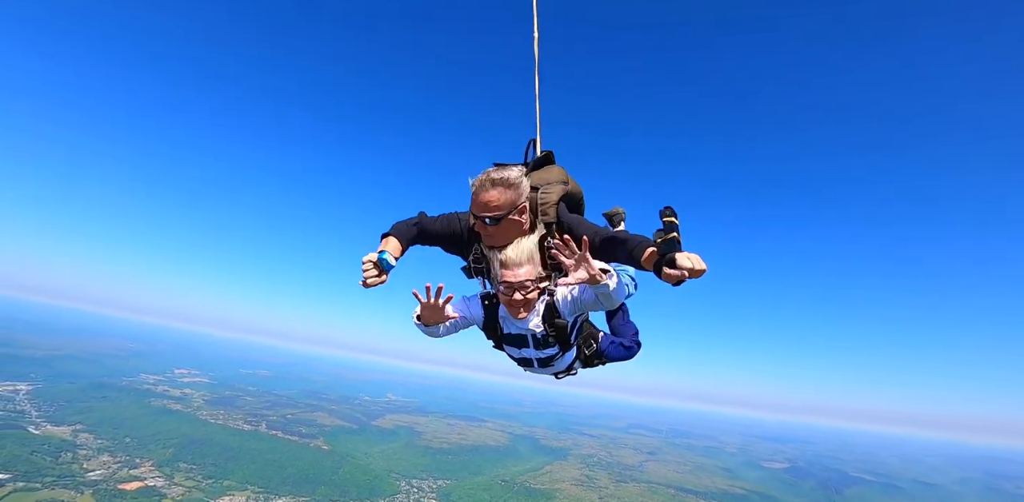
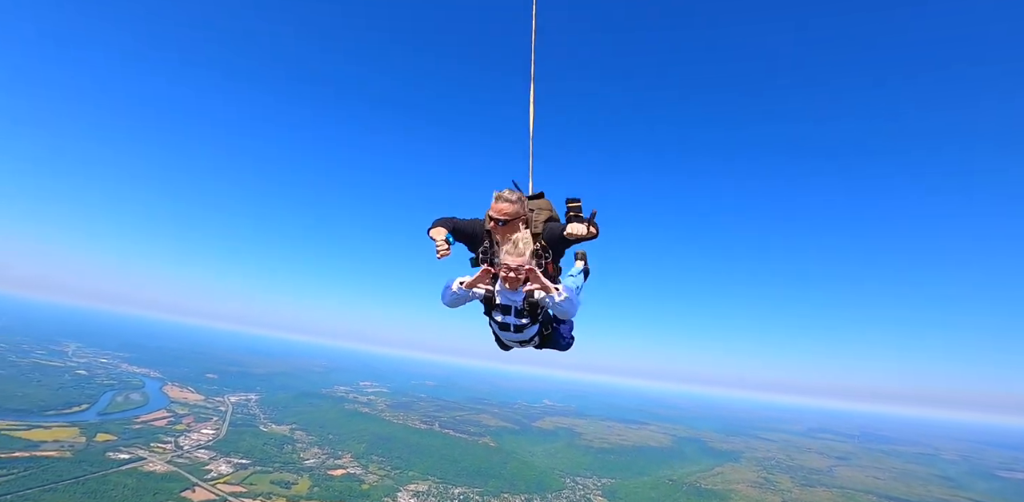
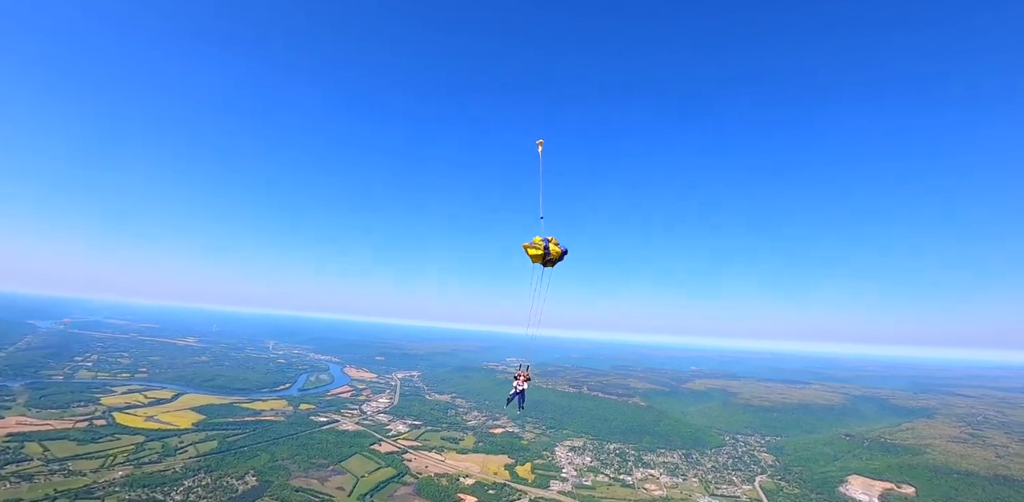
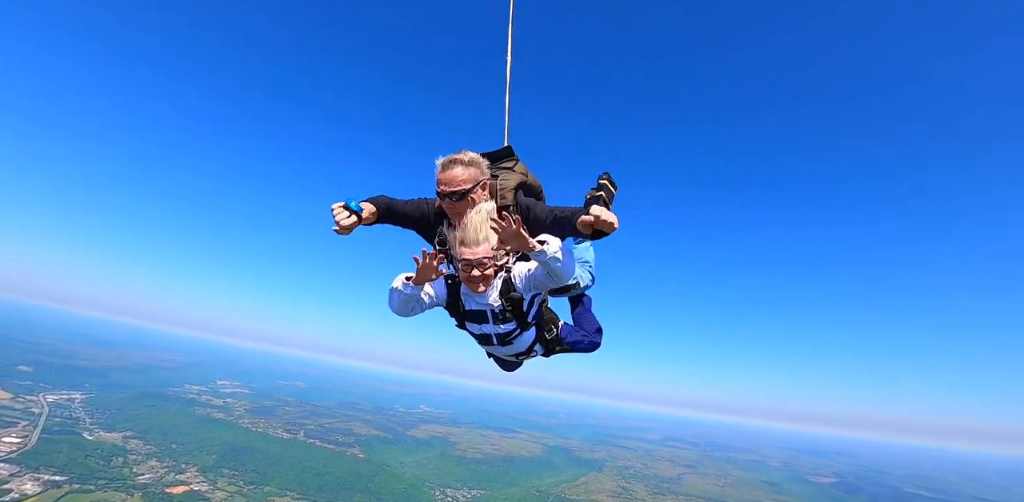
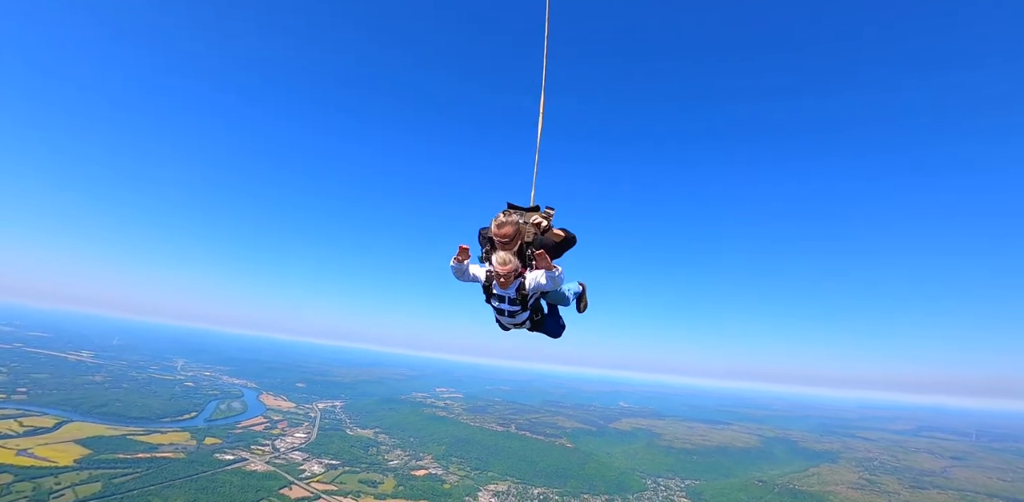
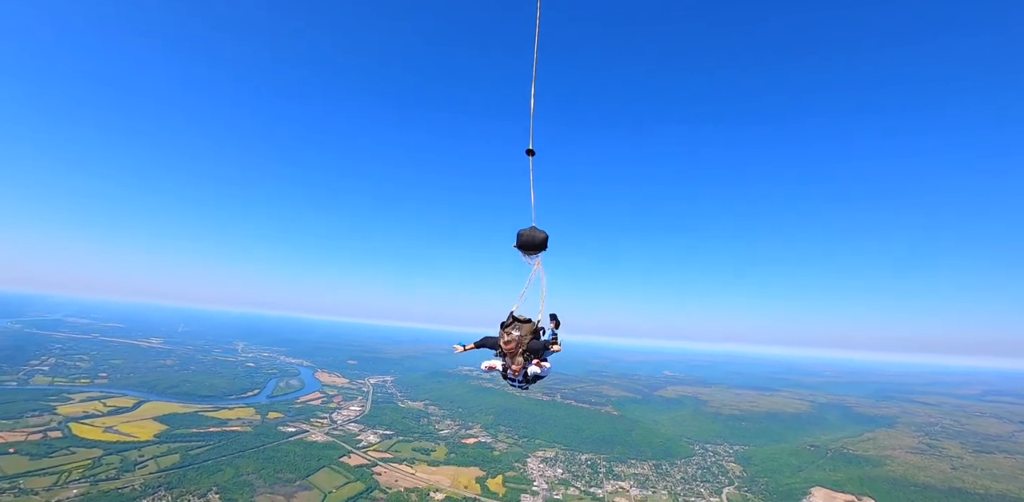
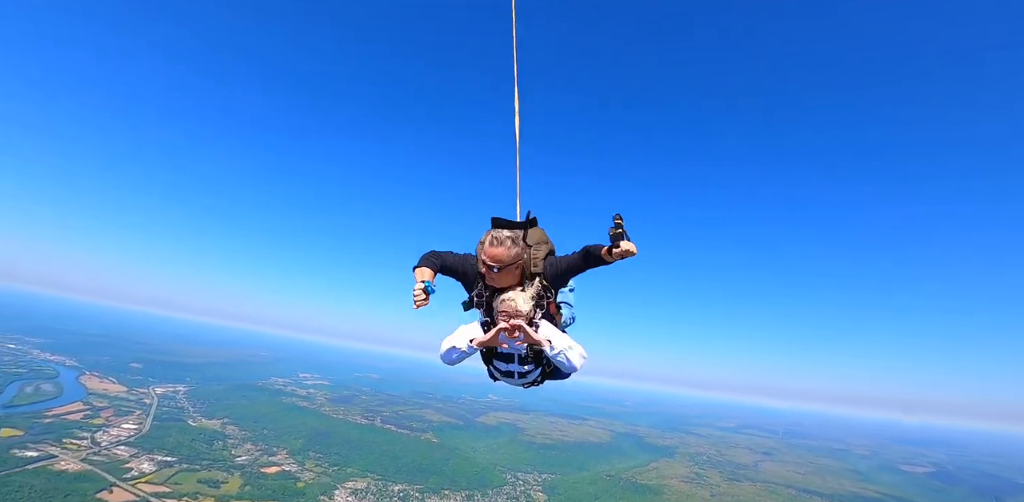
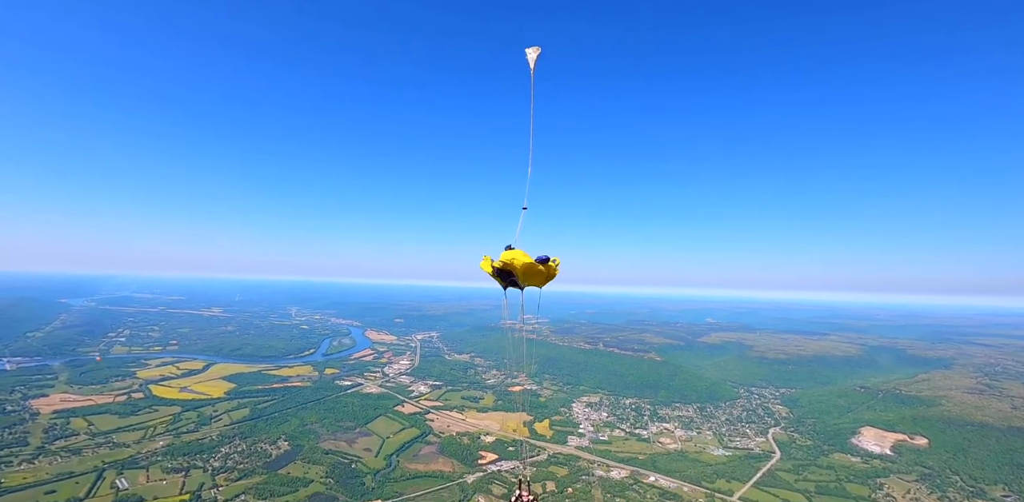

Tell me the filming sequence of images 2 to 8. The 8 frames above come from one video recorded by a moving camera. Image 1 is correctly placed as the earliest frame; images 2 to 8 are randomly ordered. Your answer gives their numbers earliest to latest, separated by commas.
4, 7, 2, 5, 6, 8, 3
